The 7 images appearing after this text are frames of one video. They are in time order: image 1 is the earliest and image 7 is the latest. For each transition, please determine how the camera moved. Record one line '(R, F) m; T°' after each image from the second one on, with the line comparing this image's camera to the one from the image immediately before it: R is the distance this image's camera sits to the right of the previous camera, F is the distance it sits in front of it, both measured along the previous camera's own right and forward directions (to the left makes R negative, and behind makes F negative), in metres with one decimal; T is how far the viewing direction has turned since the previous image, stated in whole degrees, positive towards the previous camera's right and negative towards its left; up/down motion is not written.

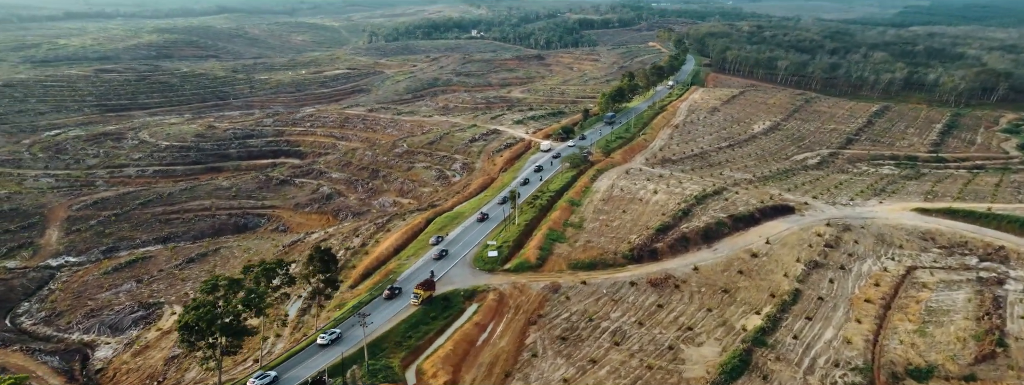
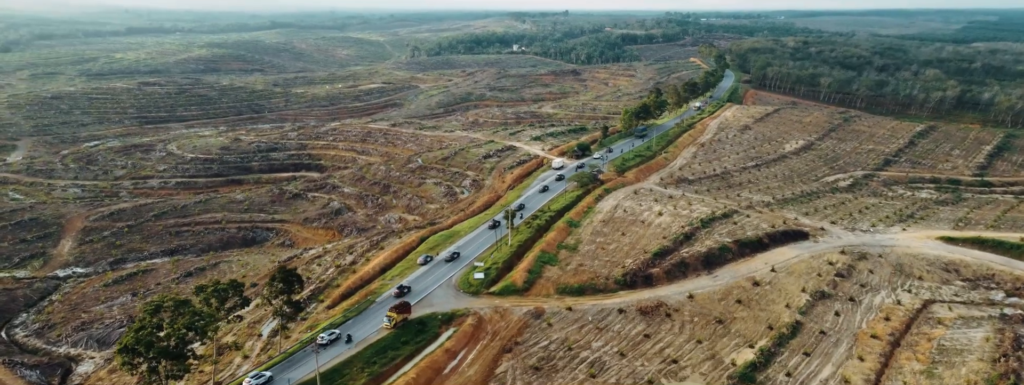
(+2.0, +0.7) m; -3°
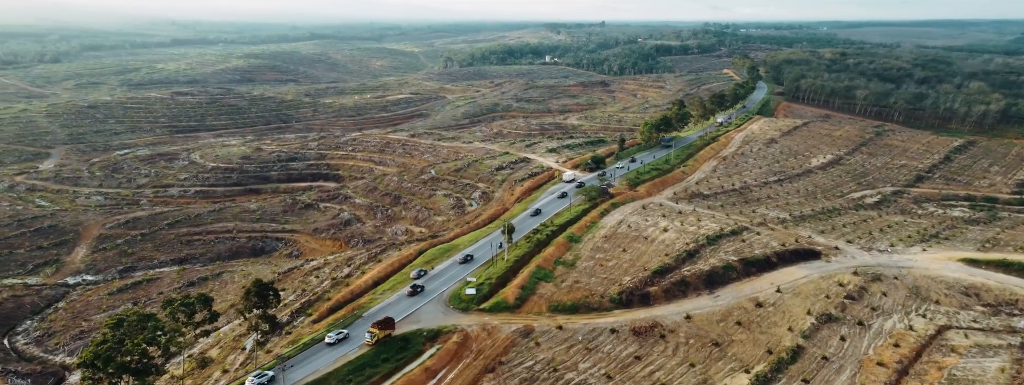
(+1.5, +0.4) m; -3°
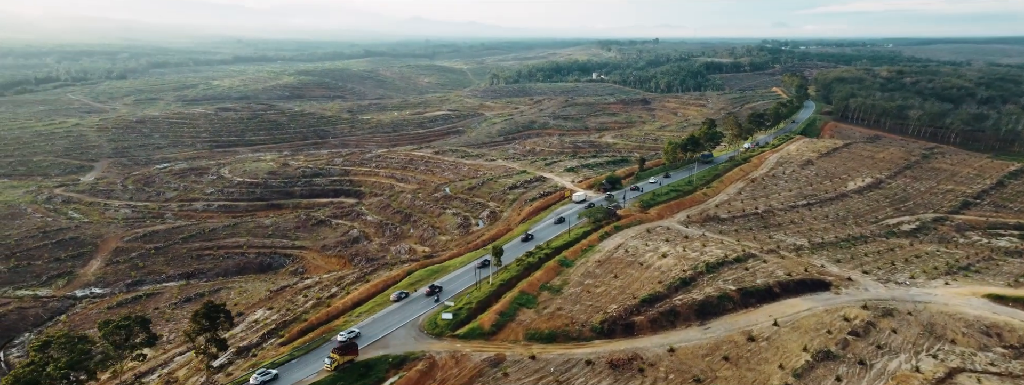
(+2.6, +0.6) m; -4°
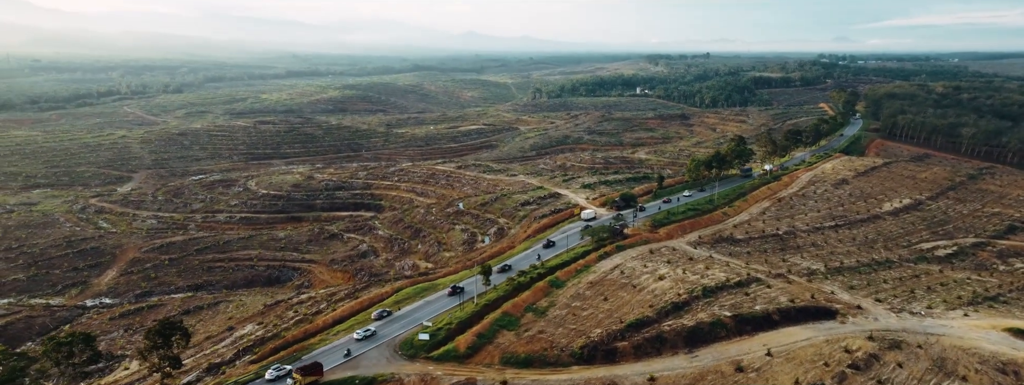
(+2.5, +0.4) m; -3°
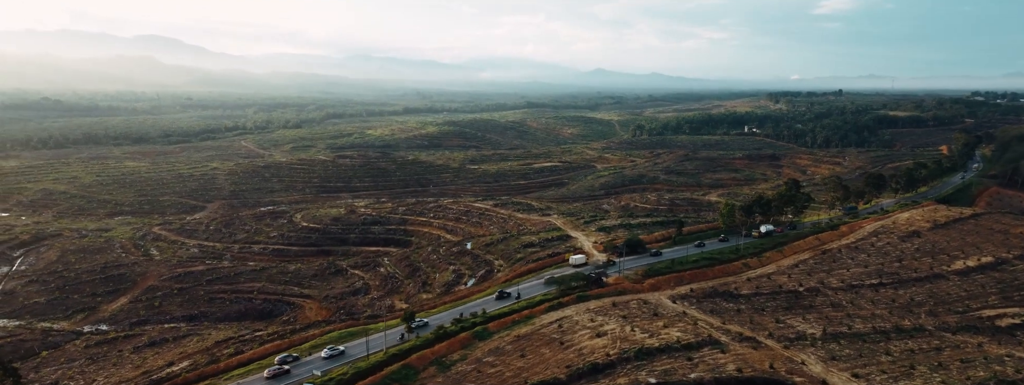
(+8.5, +1.1) m; -8°
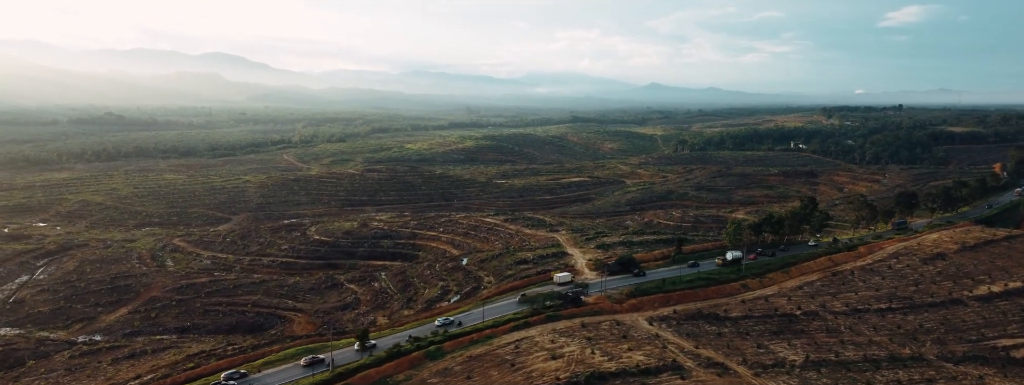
(+4.4, +0.1) m; -3°
